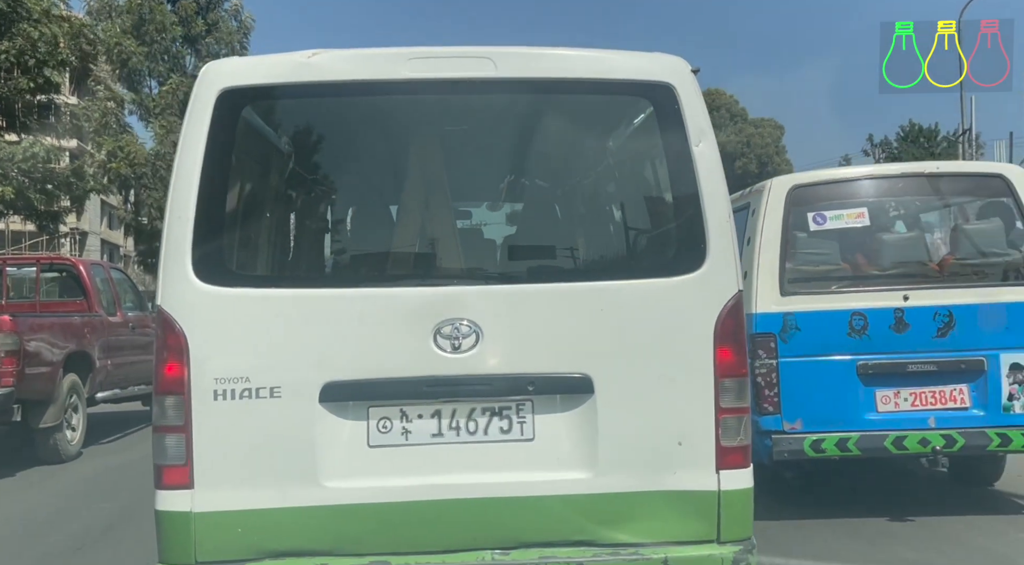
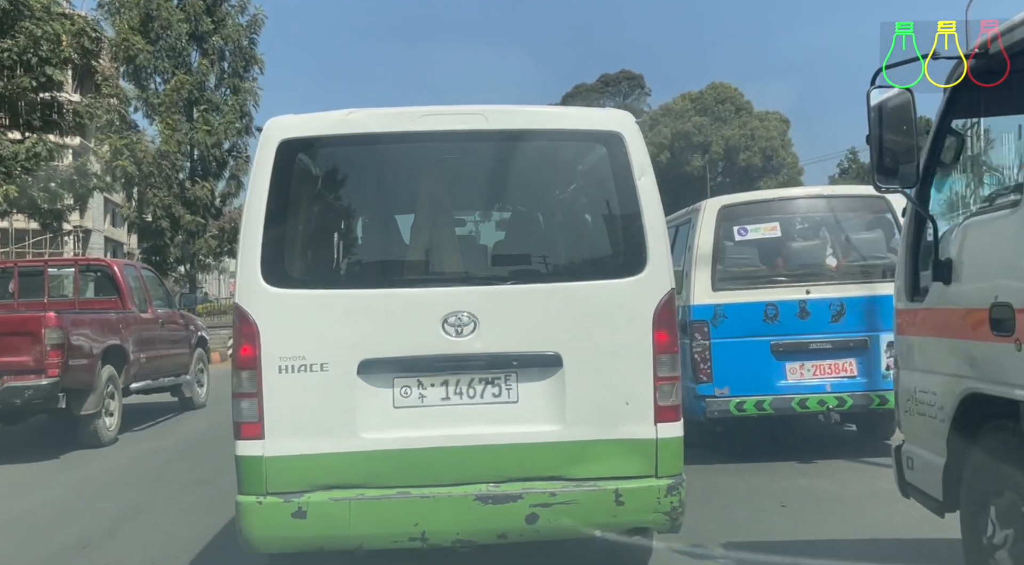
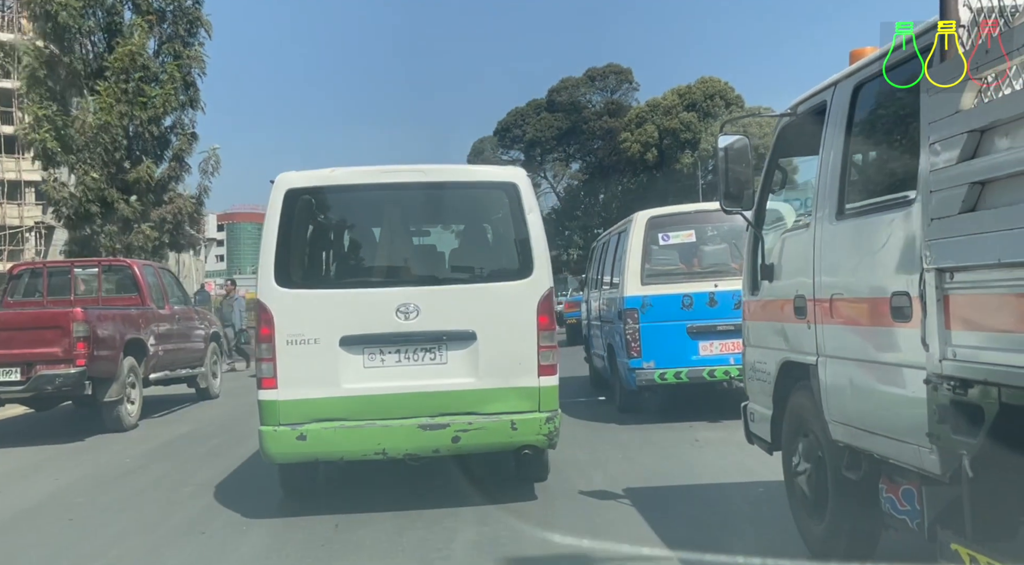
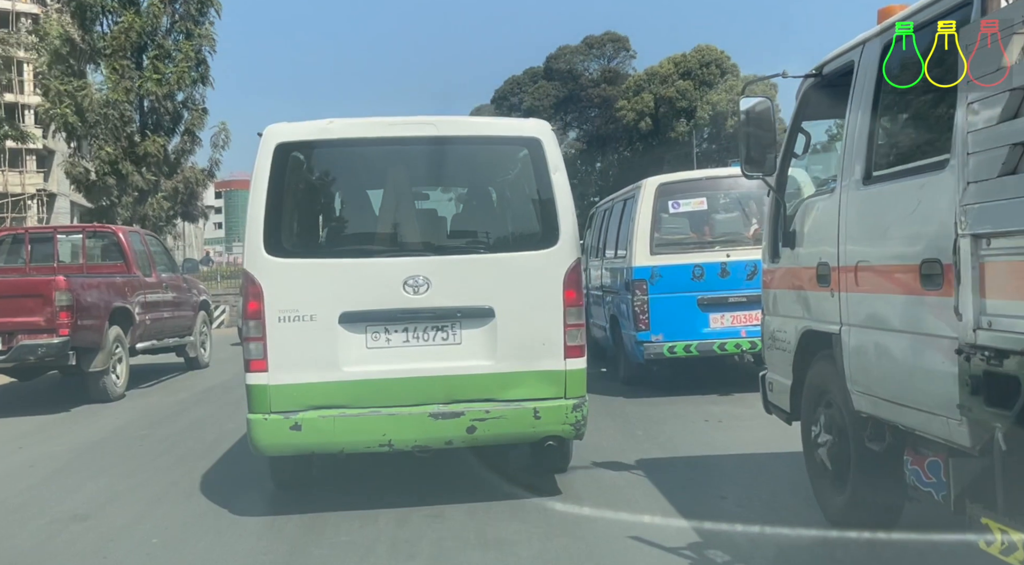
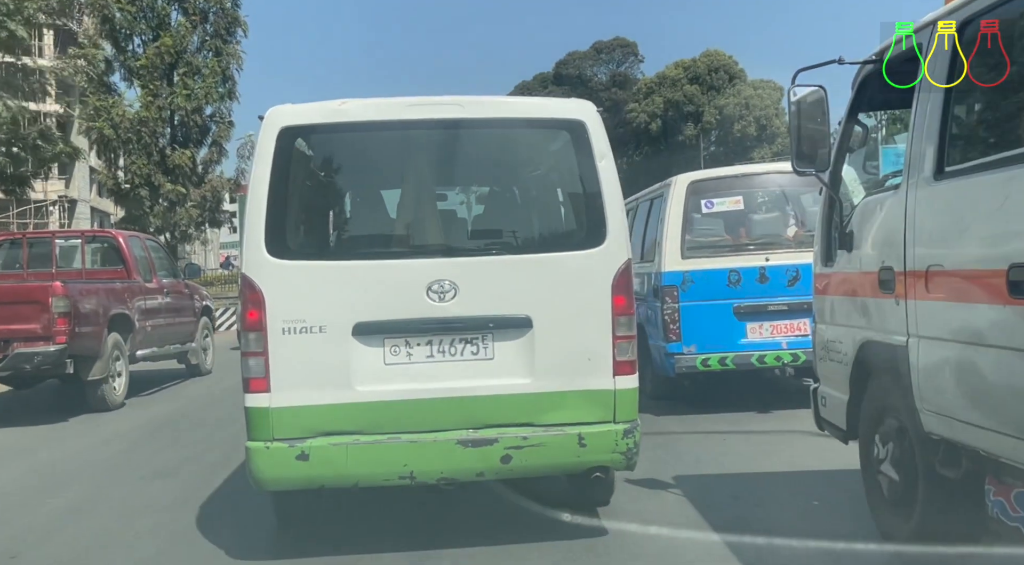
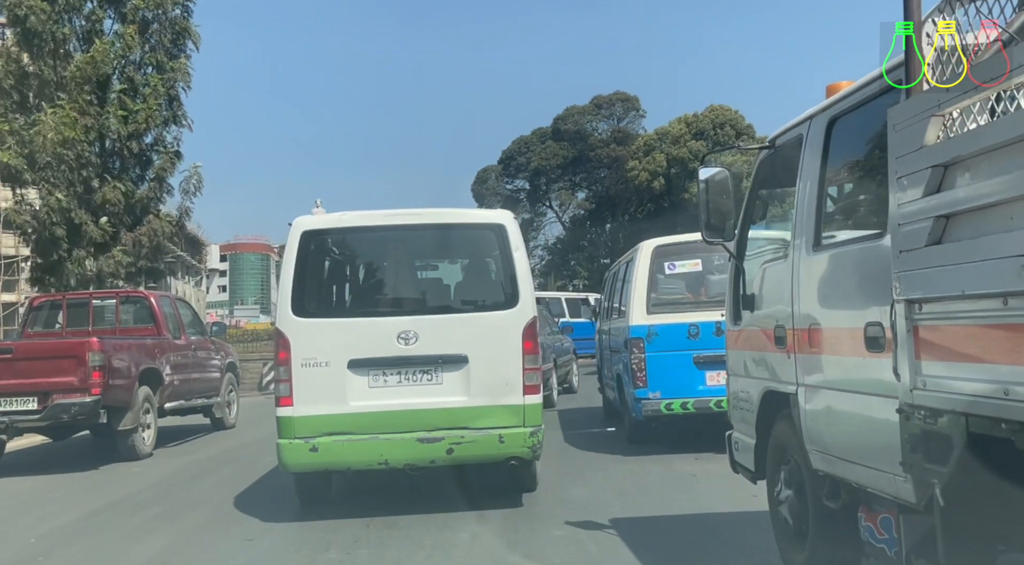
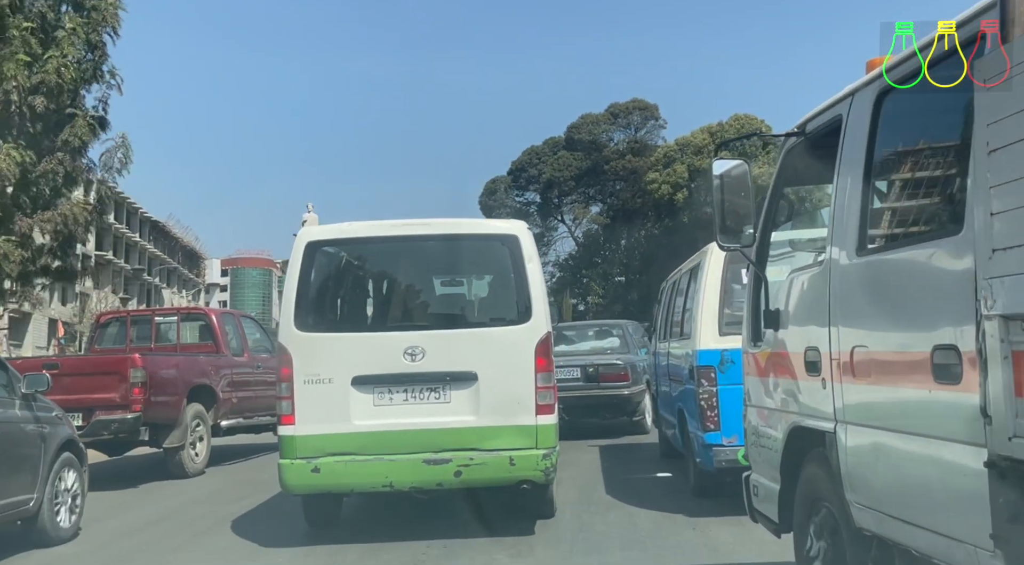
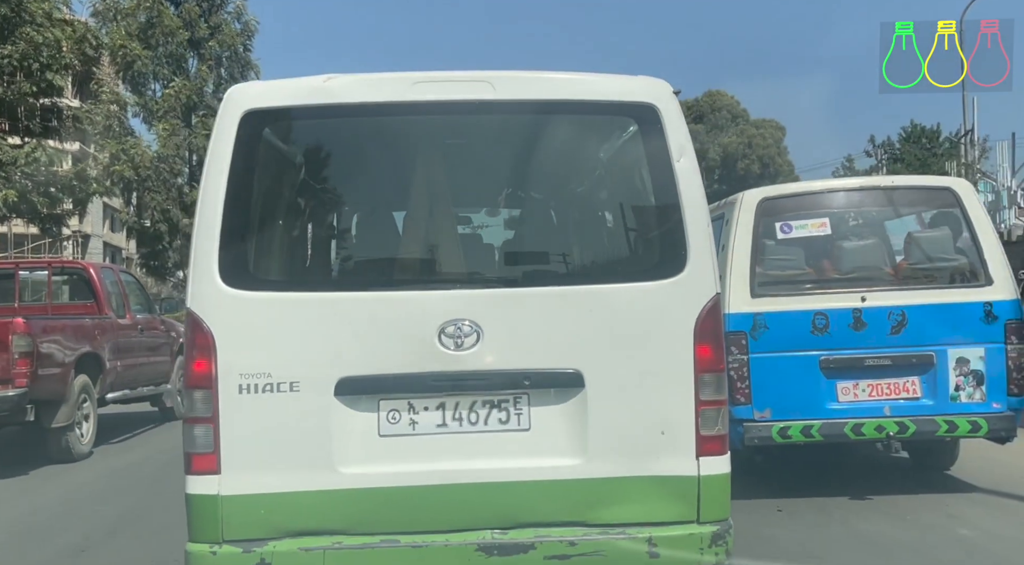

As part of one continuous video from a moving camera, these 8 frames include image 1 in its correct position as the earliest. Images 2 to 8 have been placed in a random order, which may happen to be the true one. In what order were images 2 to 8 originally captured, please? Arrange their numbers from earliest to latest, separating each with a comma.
8, 2, 5, 4, 3, 6, 7
